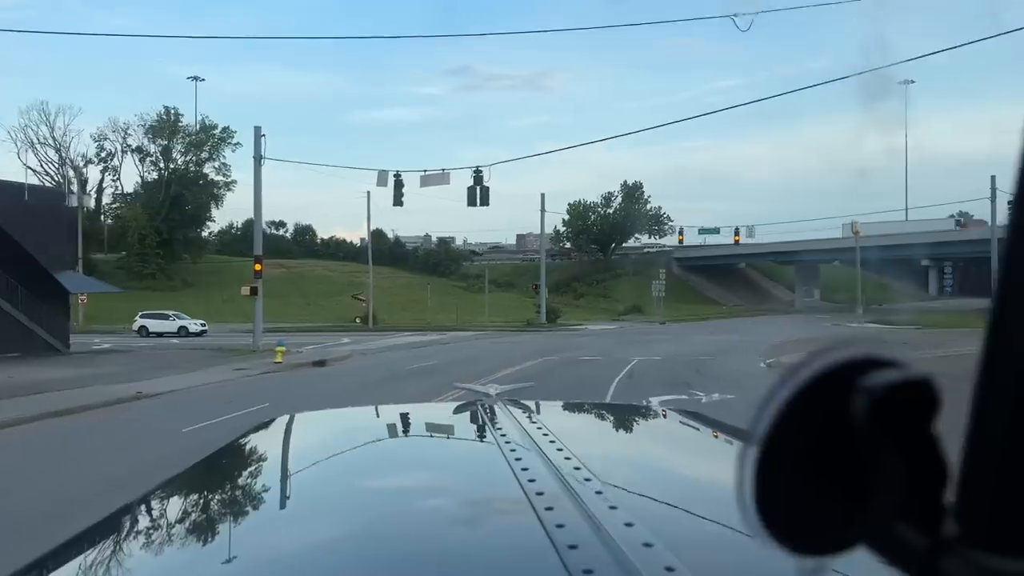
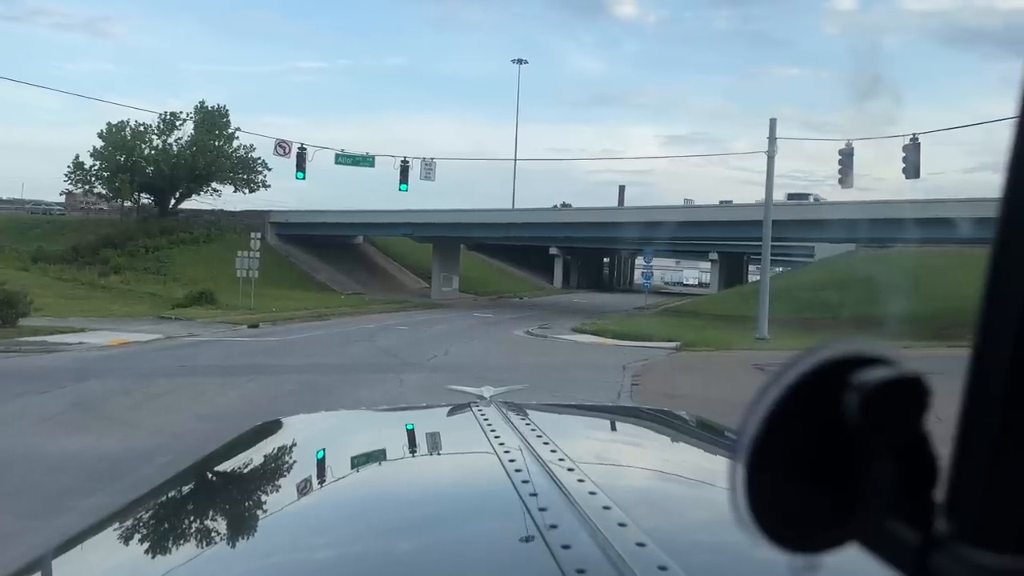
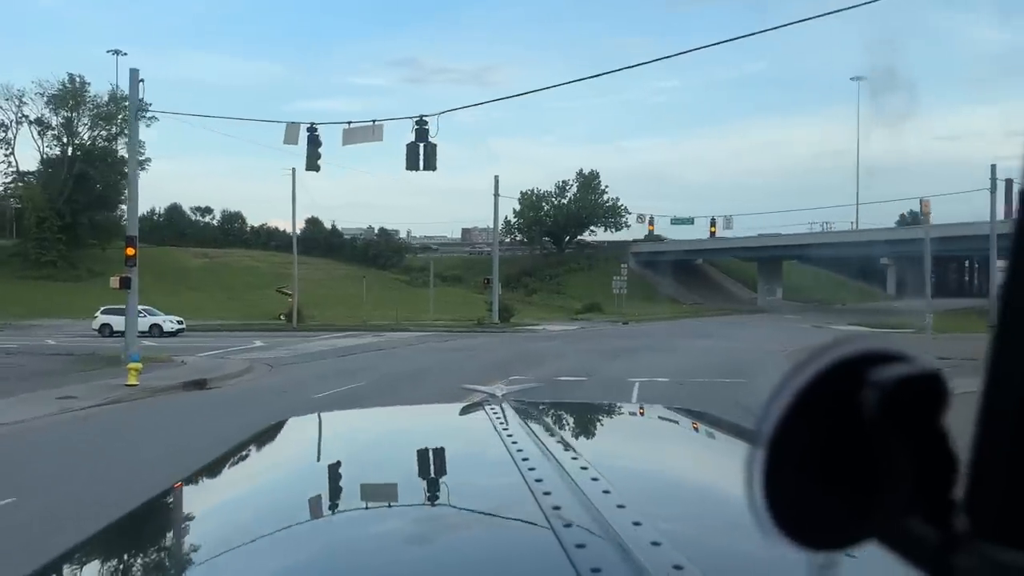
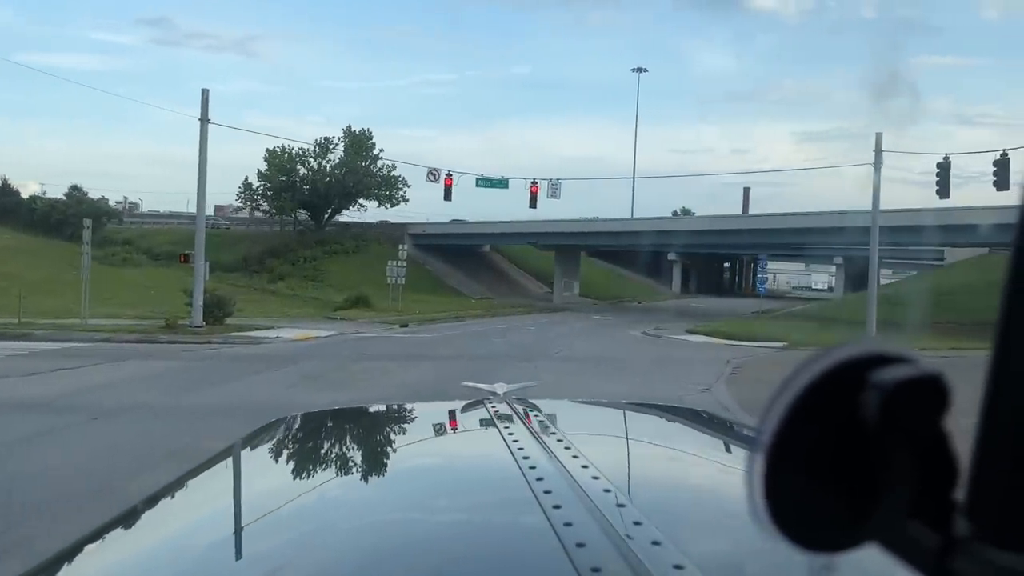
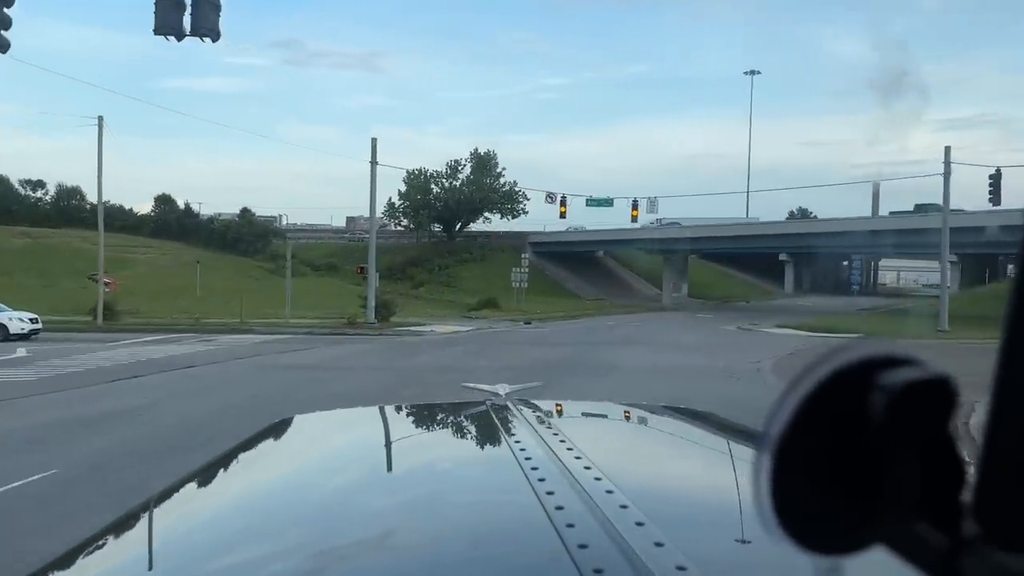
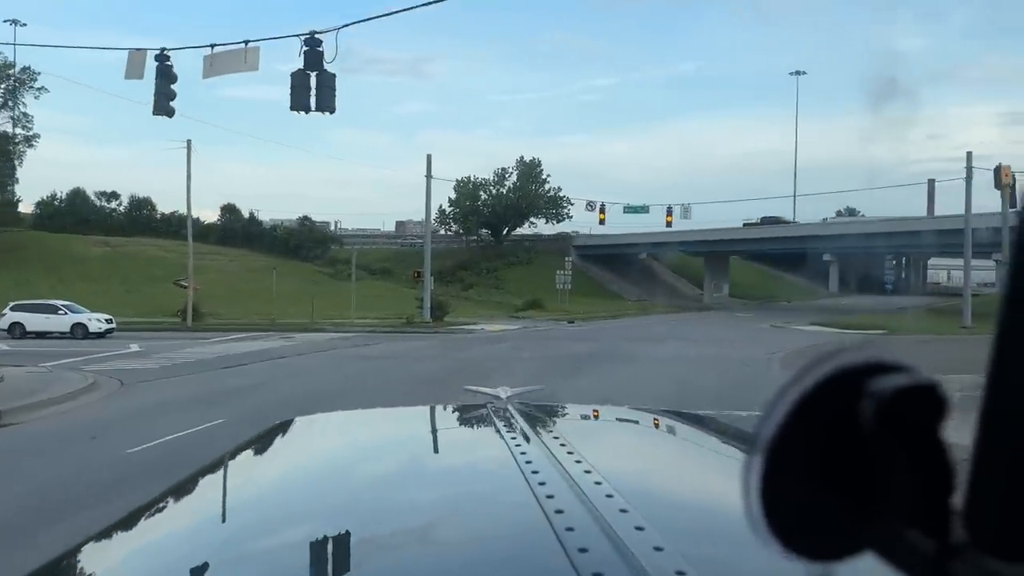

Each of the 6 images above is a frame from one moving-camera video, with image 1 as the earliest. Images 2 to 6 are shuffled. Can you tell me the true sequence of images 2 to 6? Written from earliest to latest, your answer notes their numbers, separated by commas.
3, 6, 5, 4, 2
